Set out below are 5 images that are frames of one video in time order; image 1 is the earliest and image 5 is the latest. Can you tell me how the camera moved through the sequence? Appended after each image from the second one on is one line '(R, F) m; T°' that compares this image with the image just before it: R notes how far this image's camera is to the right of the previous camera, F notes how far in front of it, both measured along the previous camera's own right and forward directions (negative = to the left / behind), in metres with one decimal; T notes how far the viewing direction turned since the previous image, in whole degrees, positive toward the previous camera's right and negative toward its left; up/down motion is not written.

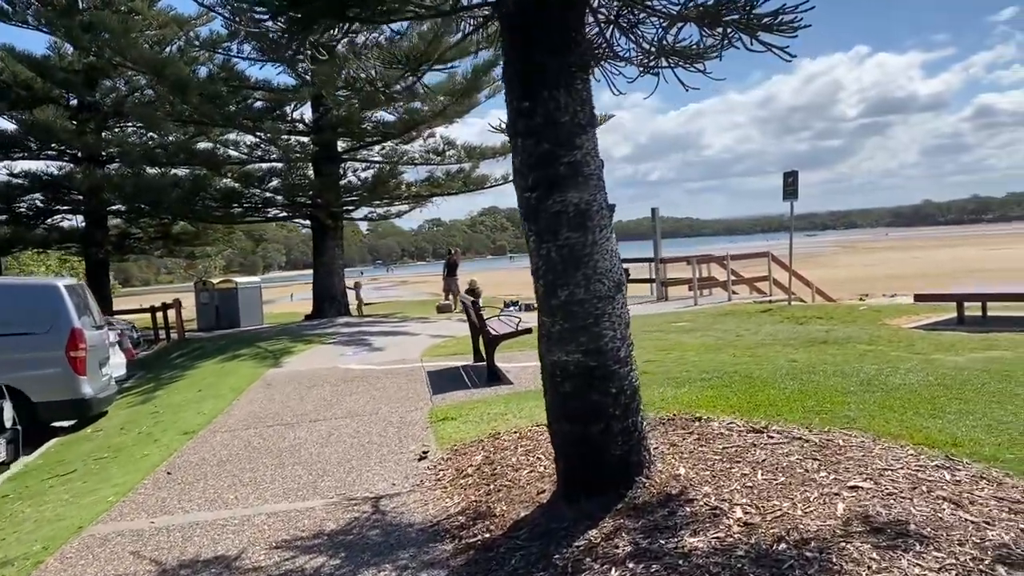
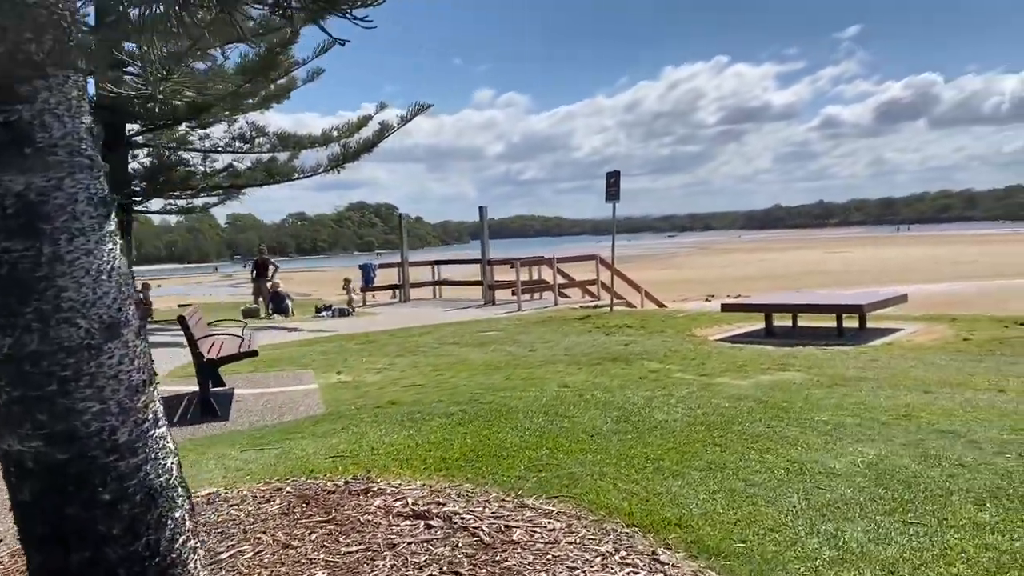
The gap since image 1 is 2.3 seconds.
(+1.1, +1.2) m; +9°
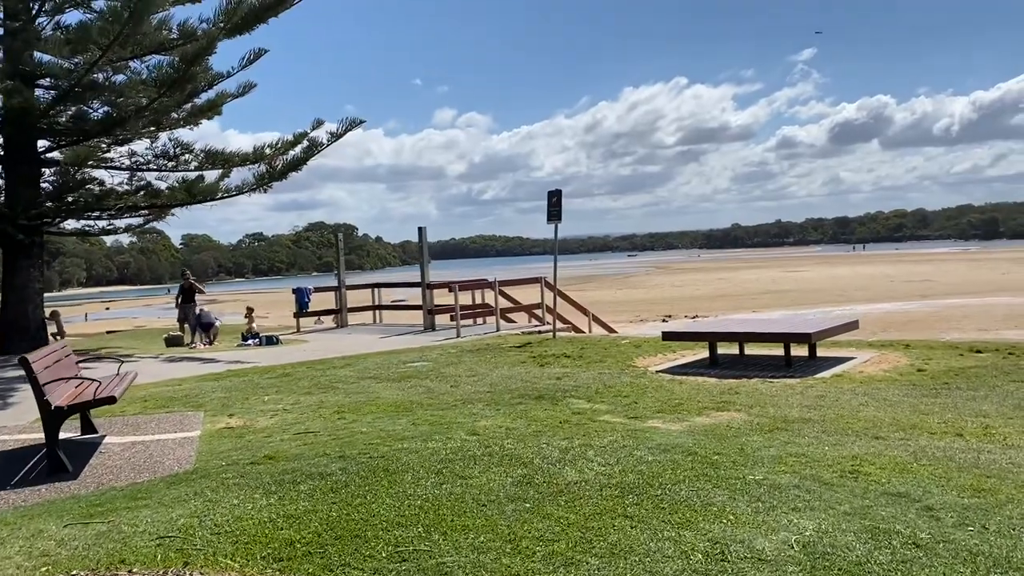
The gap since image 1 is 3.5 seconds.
(+0.4, +0.8) m; +3°
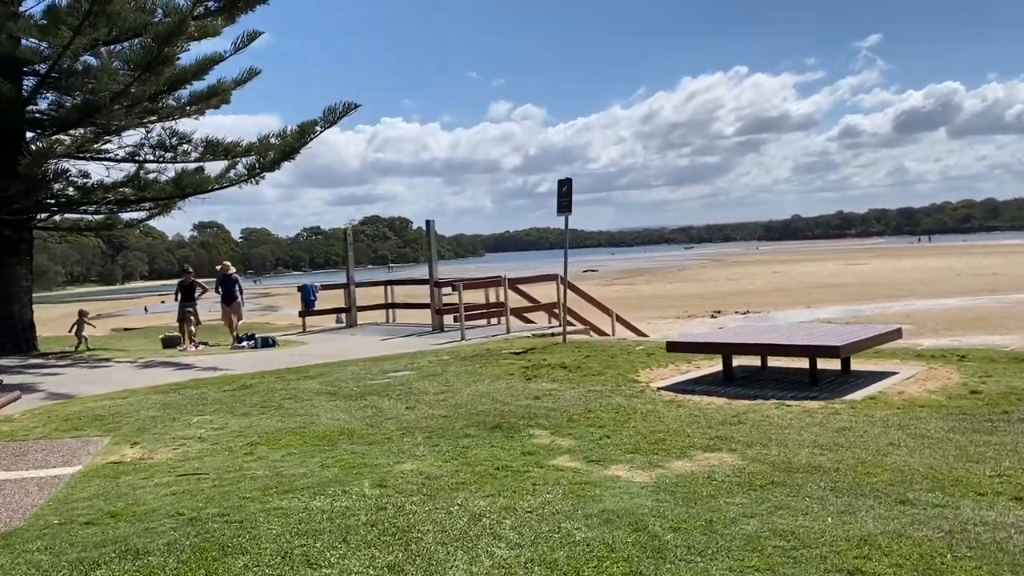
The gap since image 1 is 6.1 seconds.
(+0.7, +1.3) m; -4°
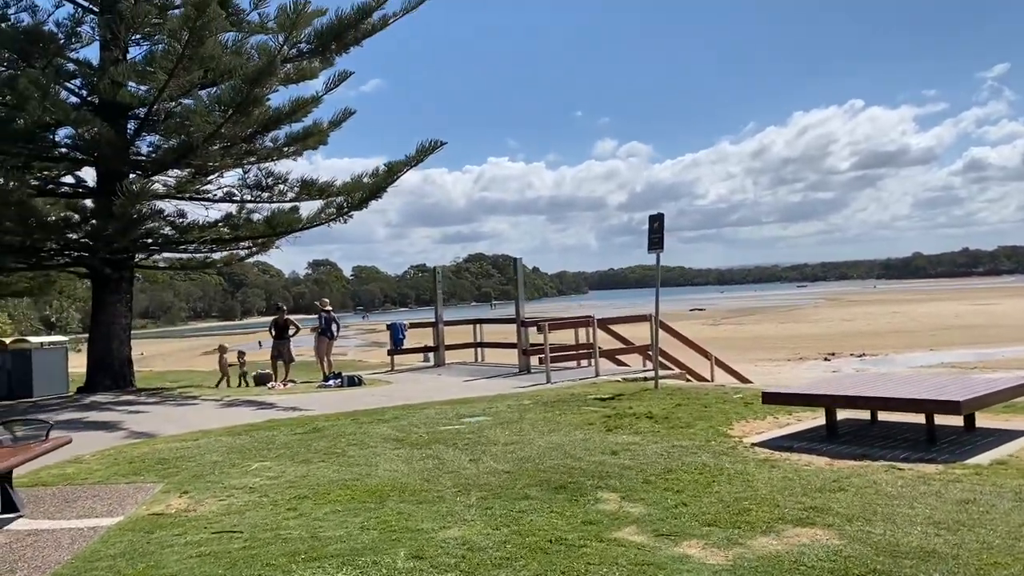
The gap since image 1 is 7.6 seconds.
(+0.2, +0.5) m; -7°
